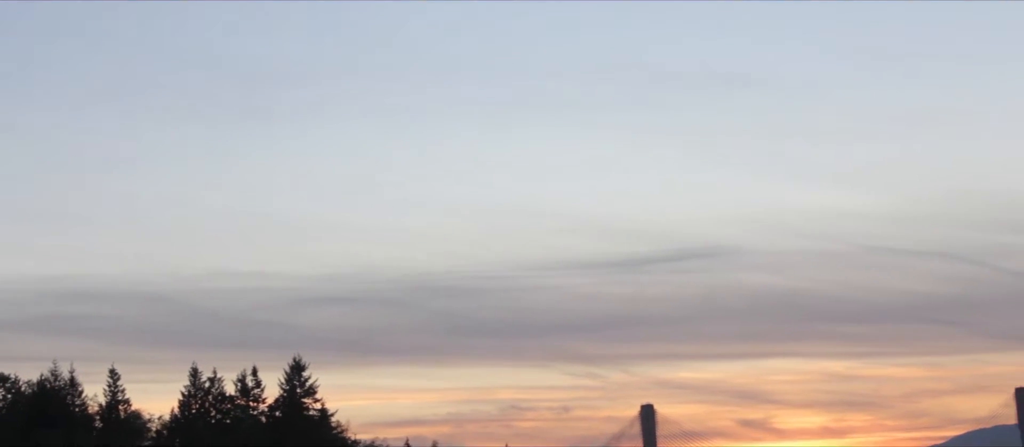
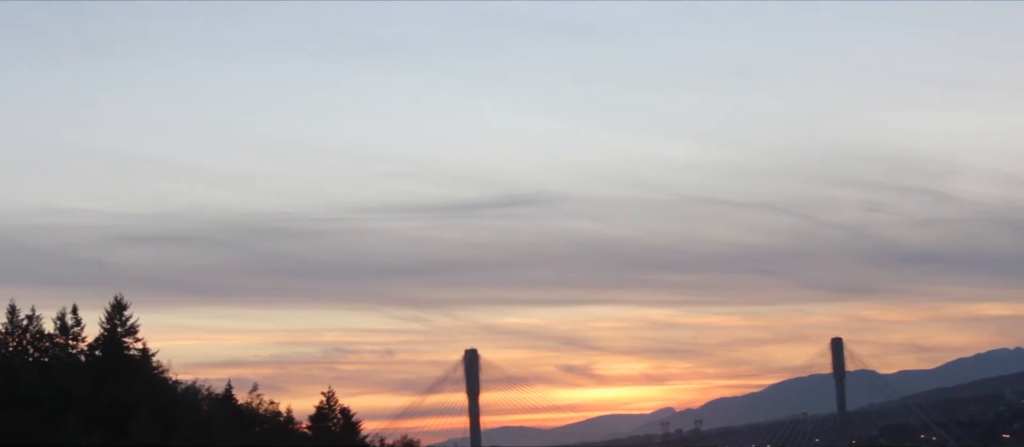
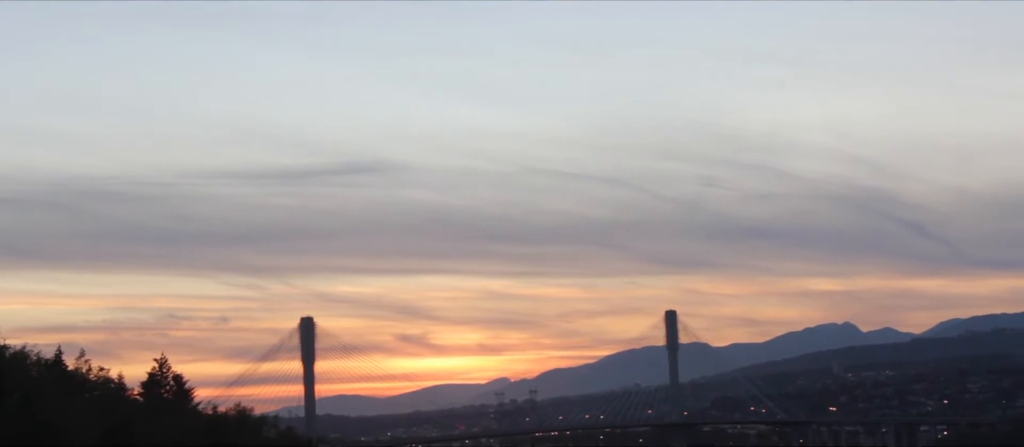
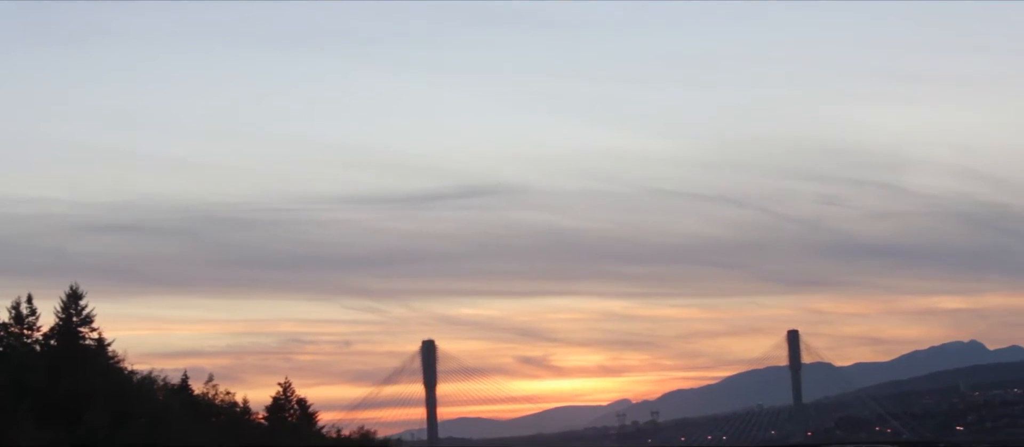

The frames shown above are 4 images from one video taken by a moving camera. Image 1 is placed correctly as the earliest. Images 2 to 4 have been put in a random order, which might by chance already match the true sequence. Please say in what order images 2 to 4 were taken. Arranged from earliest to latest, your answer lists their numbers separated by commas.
2, 4, 3
